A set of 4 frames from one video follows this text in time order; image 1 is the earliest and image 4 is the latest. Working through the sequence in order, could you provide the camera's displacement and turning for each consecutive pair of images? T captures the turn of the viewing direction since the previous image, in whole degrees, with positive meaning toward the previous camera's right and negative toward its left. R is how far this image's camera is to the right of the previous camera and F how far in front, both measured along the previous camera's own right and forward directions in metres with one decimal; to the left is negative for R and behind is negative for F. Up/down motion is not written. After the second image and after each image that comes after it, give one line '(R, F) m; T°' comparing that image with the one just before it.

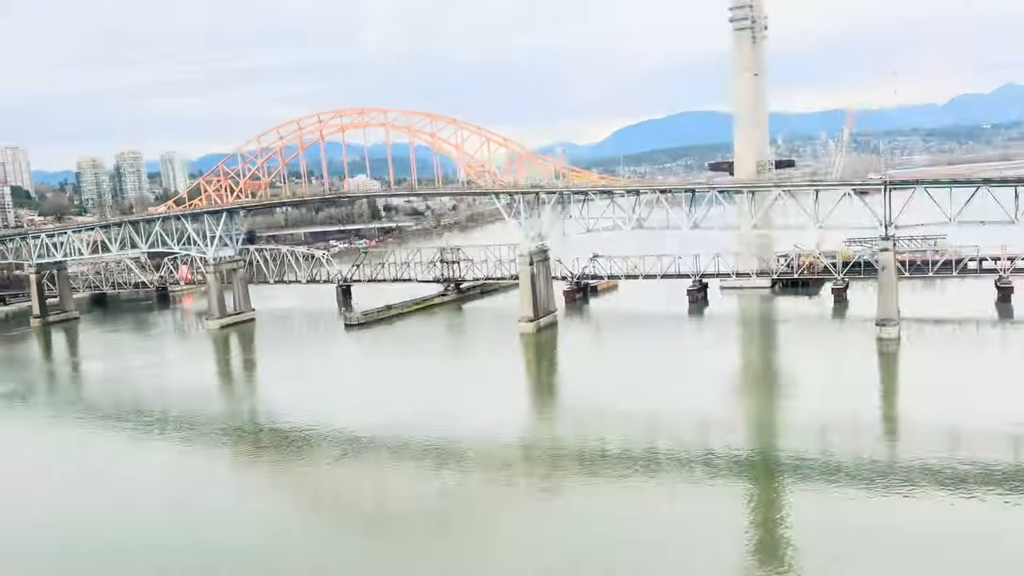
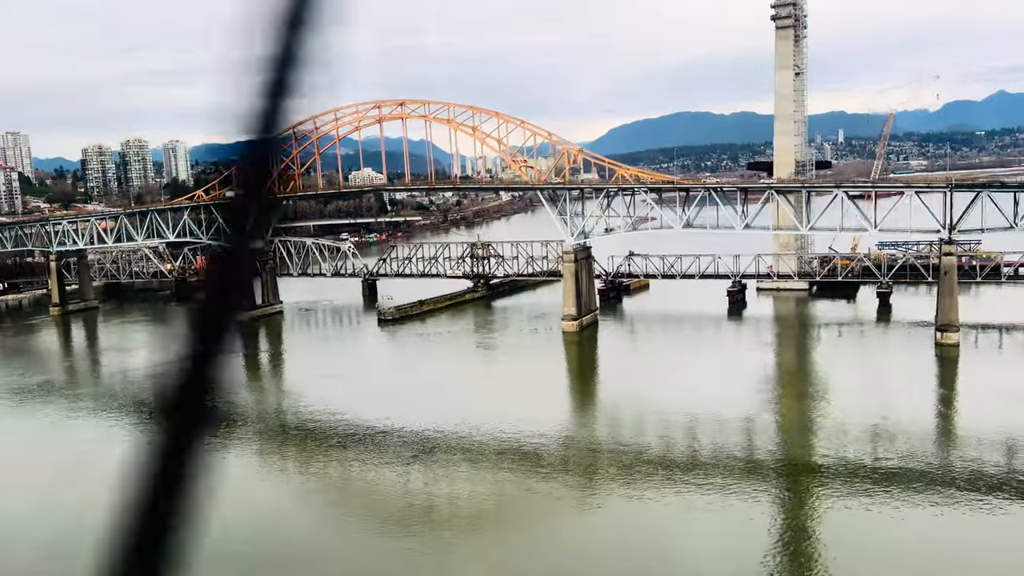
(-1.2, +0.4) m; +1°
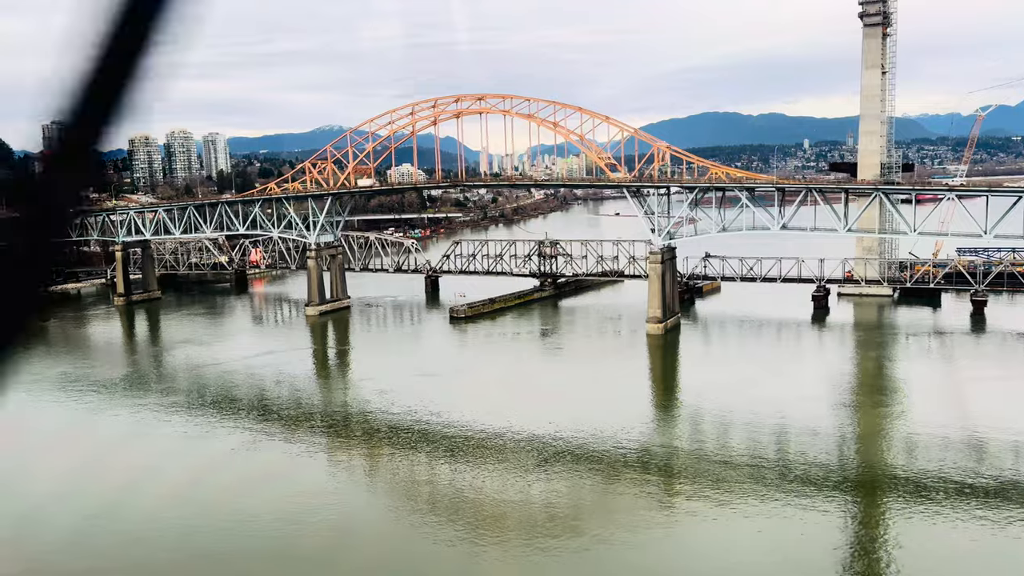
(-1.4, +0.5) m; -2°
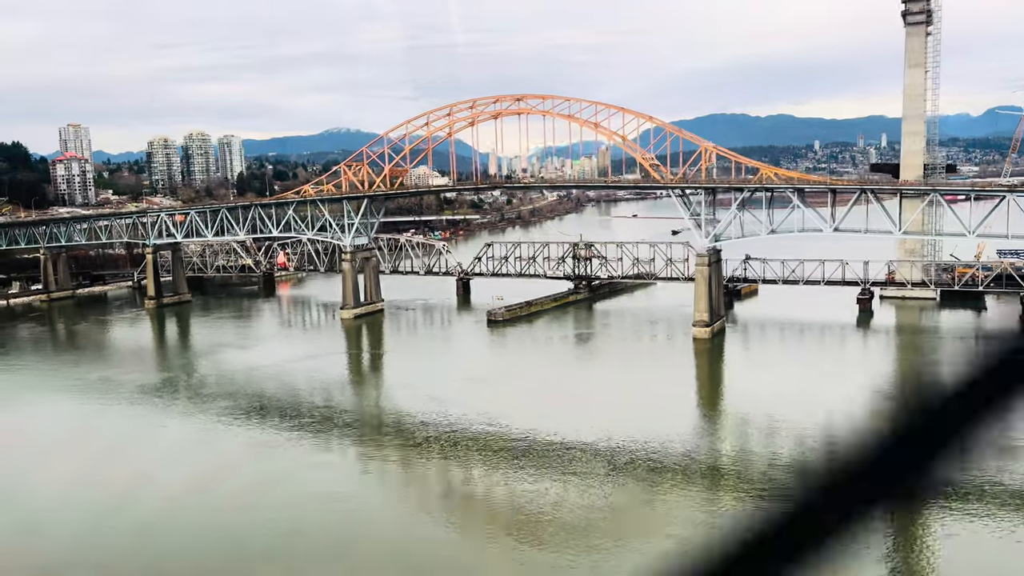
(-0.8, +0.3) m; -1°
